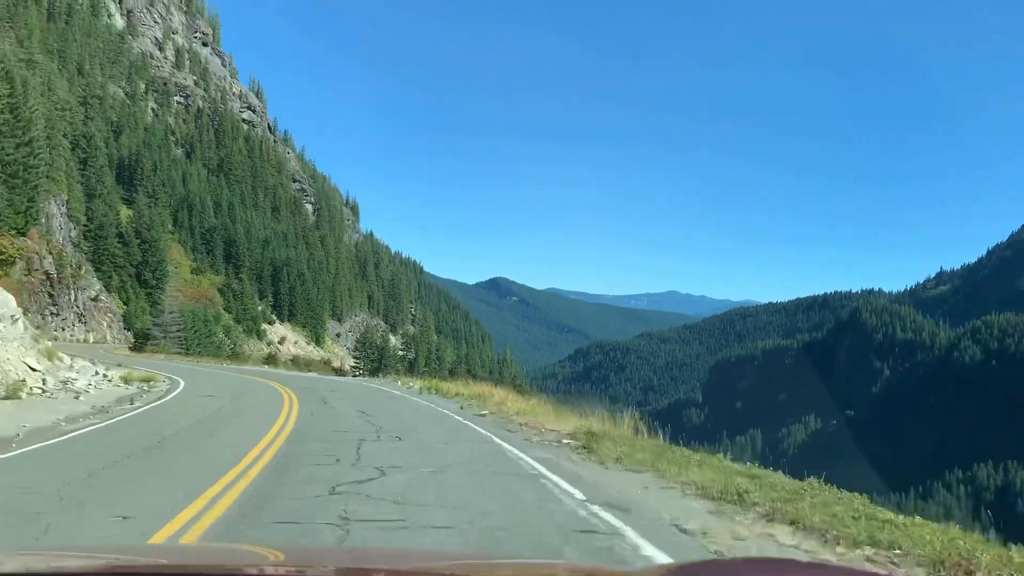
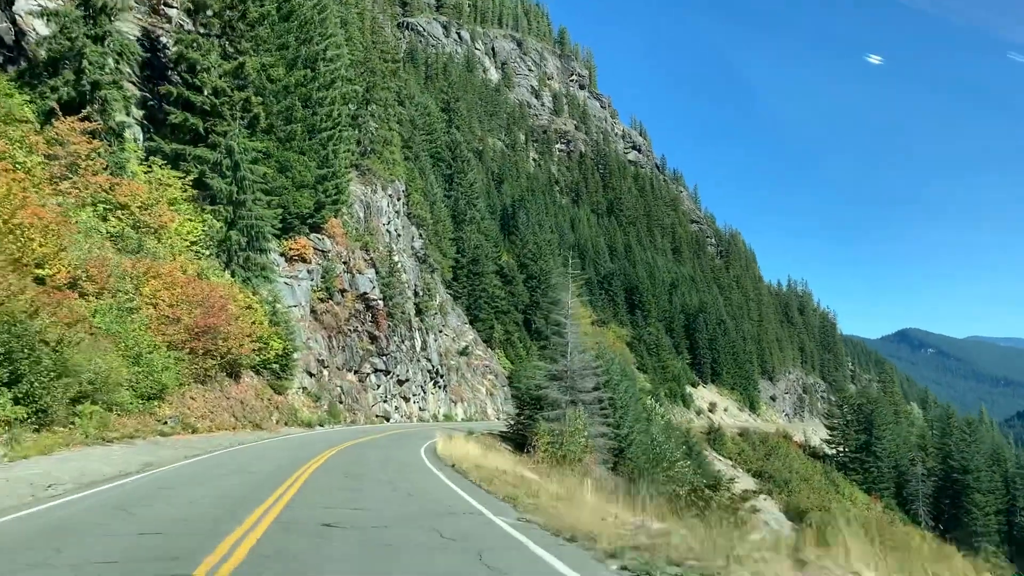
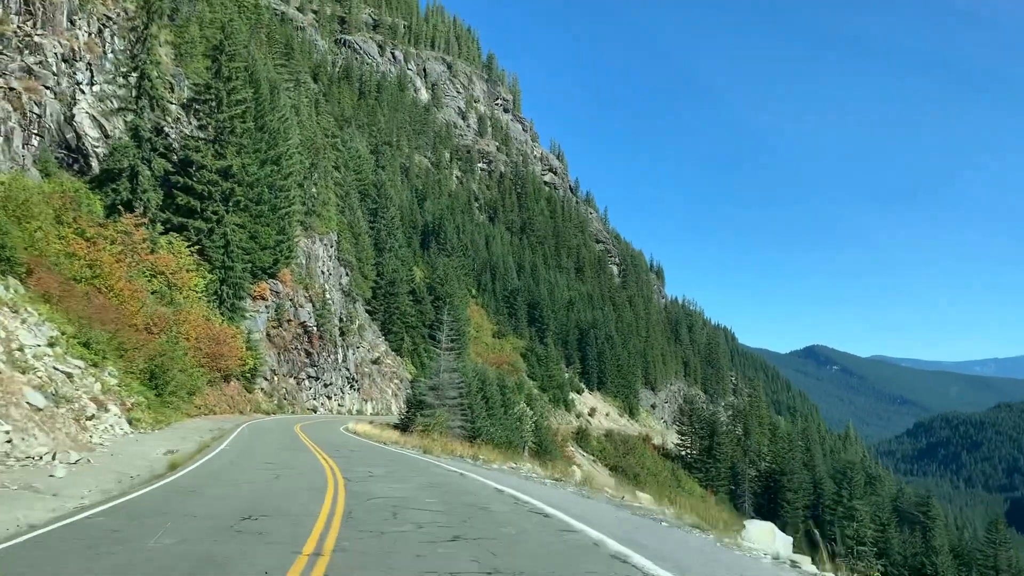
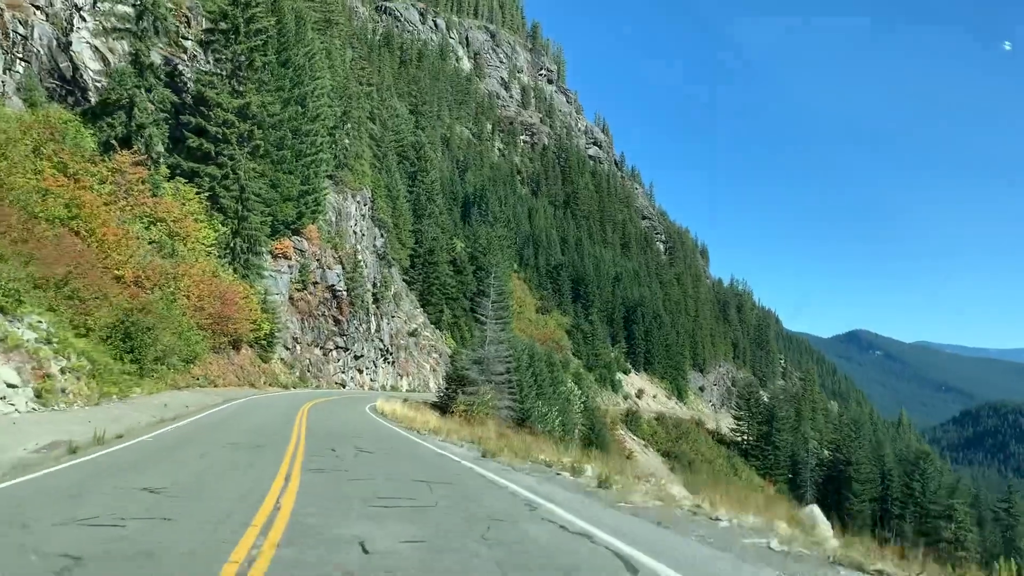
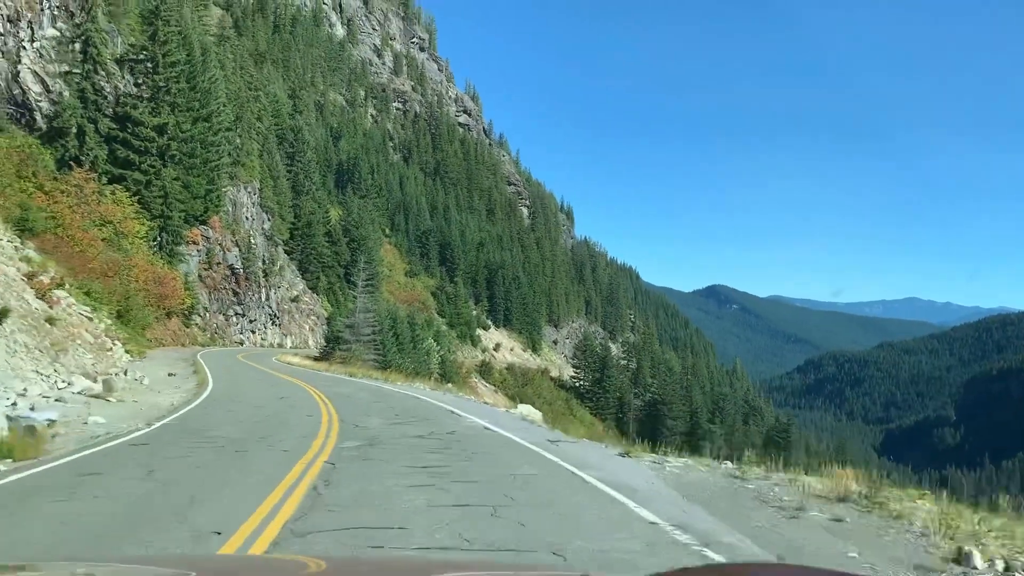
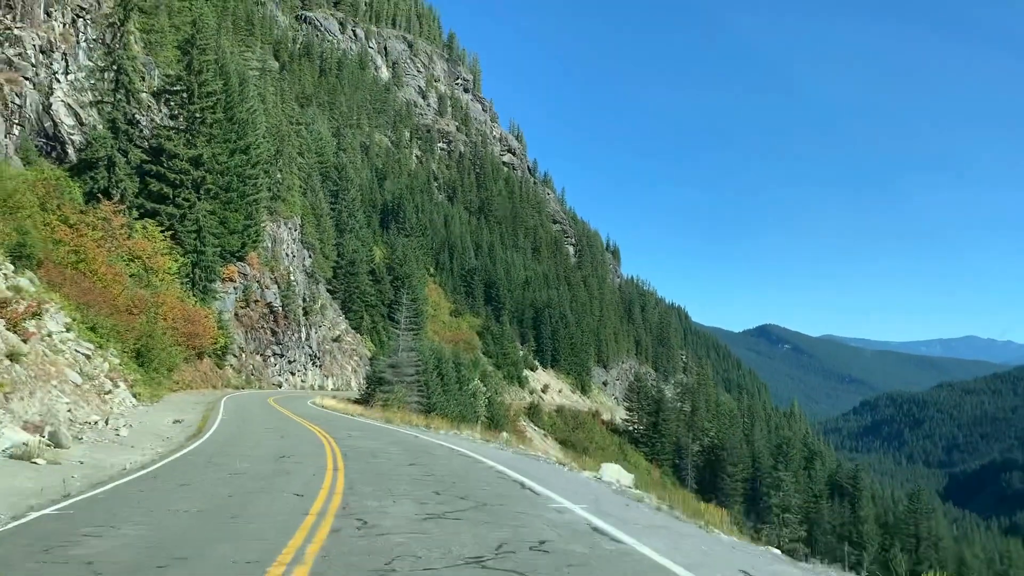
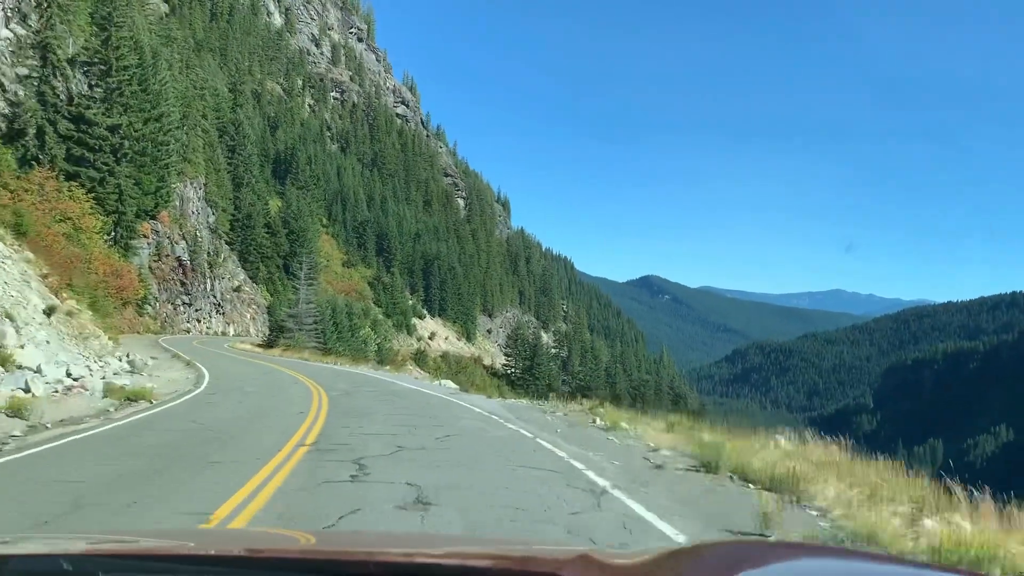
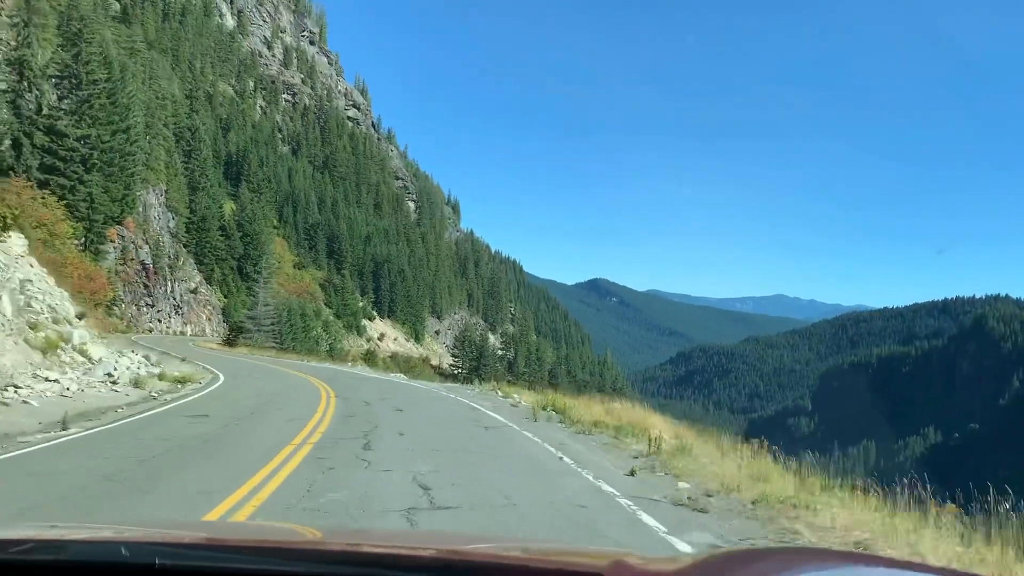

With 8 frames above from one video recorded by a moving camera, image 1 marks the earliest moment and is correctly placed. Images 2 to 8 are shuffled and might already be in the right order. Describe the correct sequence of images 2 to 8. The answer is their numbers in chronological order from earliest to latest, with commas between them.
8, 7, 5, 6, 3, 4, 2
